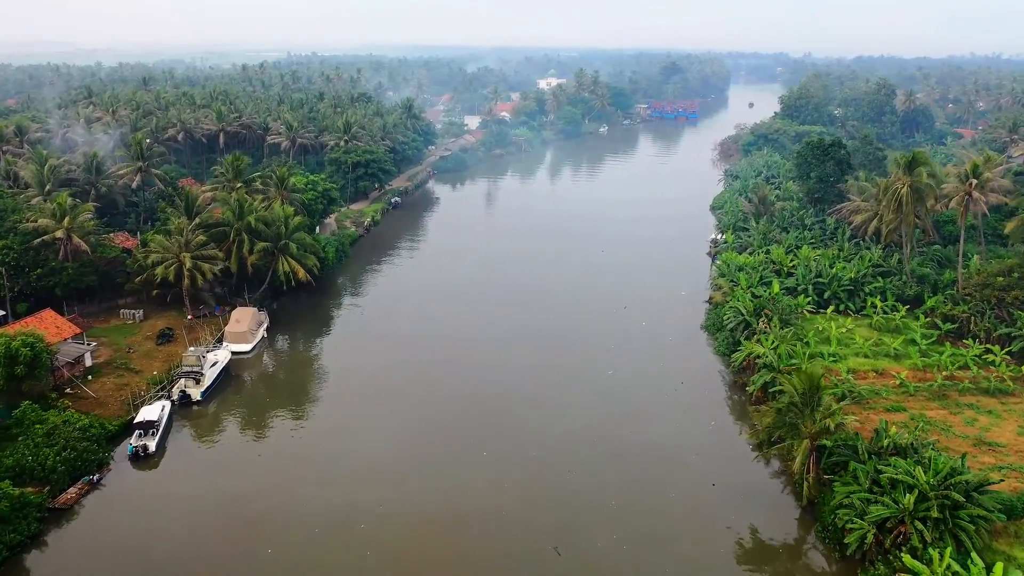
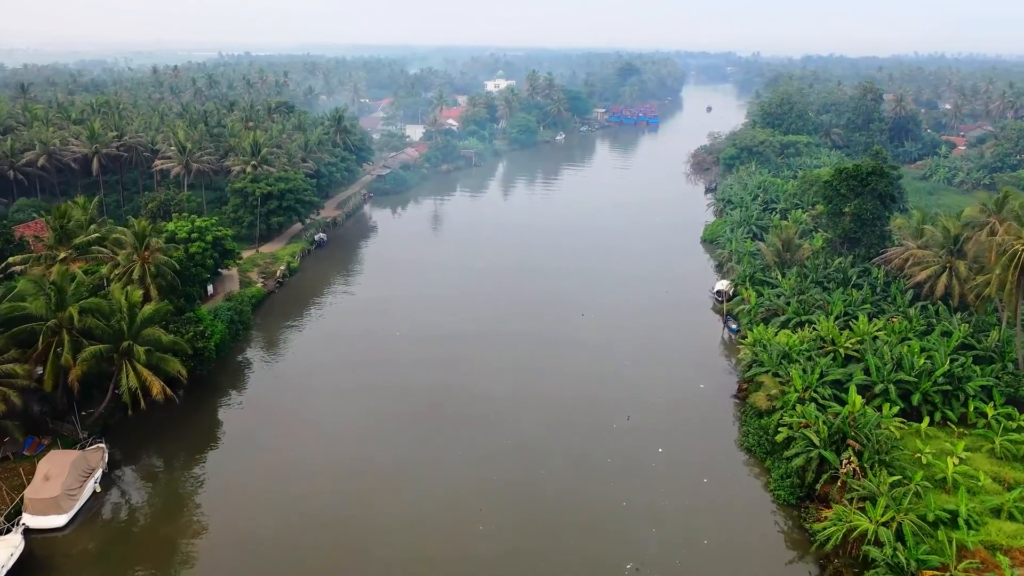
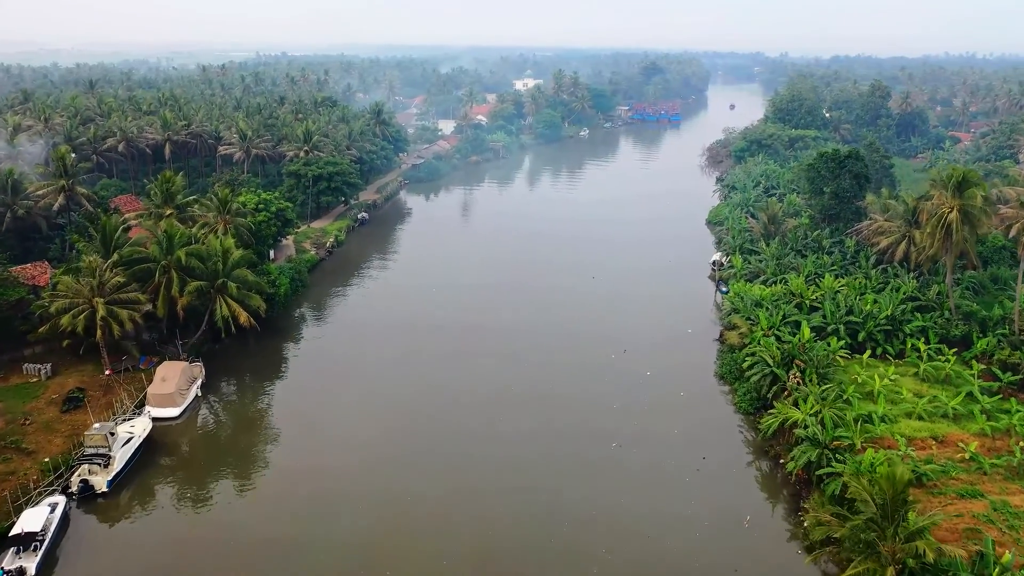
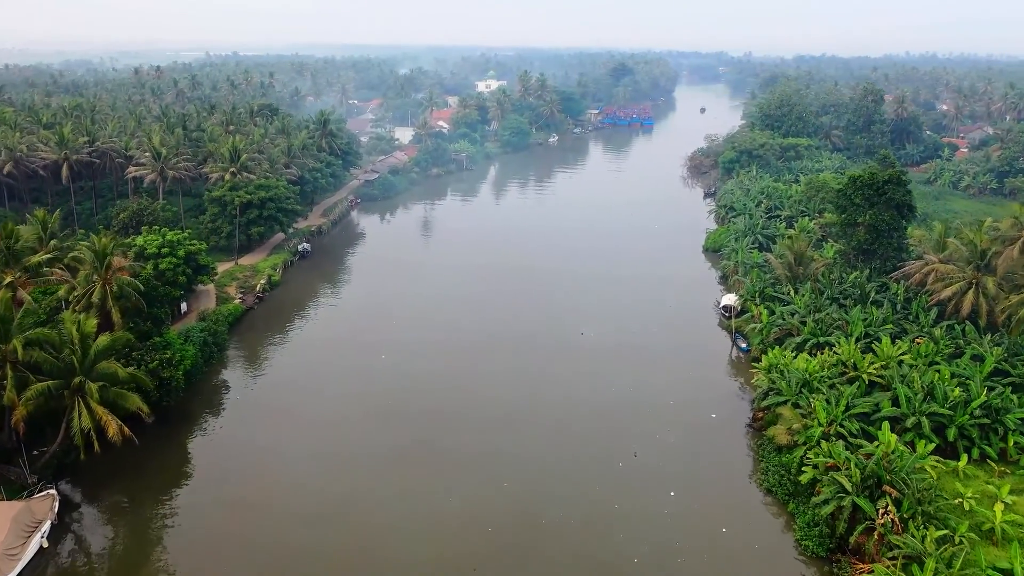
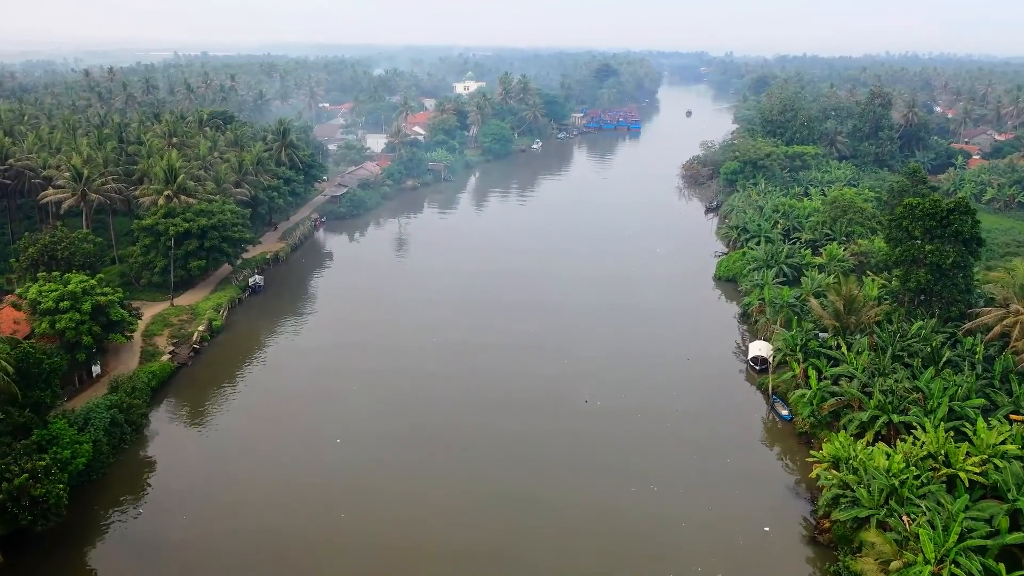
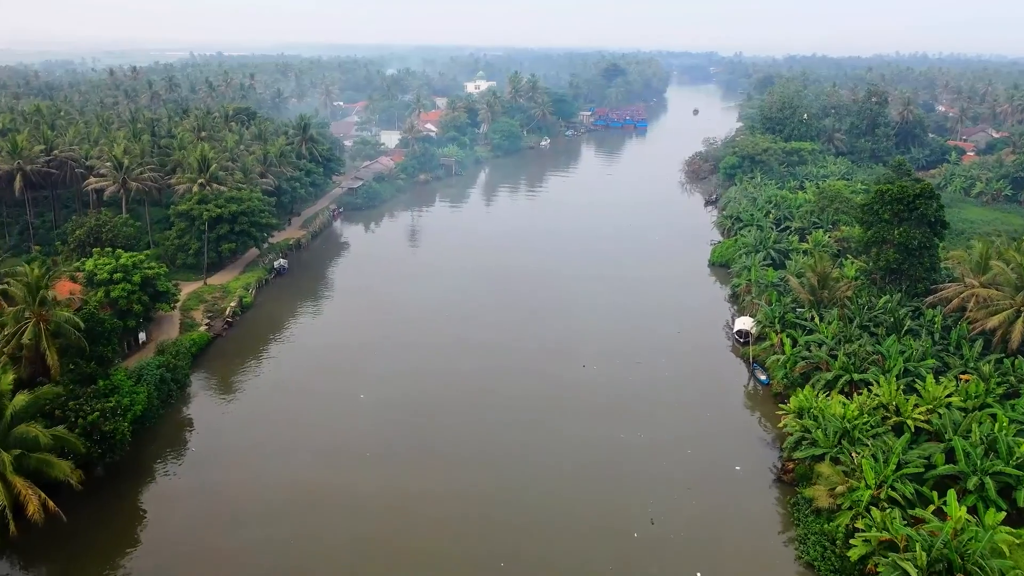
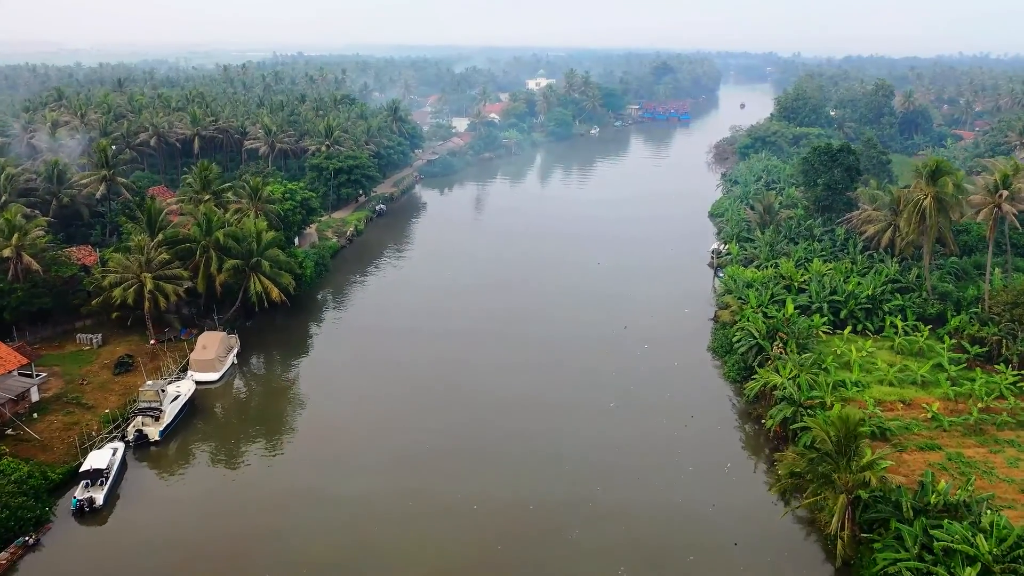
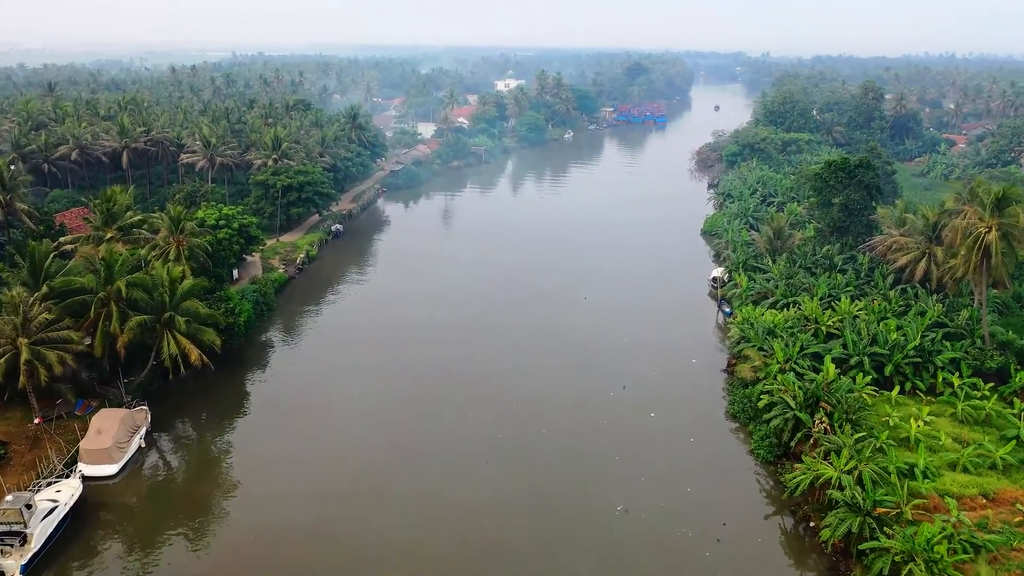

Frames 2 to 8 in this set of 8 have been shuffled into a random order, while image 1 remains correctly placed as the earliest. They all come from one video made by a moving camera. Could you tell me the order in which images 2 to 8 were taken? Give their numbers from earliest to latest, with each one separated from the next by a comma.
7, 3, 8, 2, 4, 6, 5
